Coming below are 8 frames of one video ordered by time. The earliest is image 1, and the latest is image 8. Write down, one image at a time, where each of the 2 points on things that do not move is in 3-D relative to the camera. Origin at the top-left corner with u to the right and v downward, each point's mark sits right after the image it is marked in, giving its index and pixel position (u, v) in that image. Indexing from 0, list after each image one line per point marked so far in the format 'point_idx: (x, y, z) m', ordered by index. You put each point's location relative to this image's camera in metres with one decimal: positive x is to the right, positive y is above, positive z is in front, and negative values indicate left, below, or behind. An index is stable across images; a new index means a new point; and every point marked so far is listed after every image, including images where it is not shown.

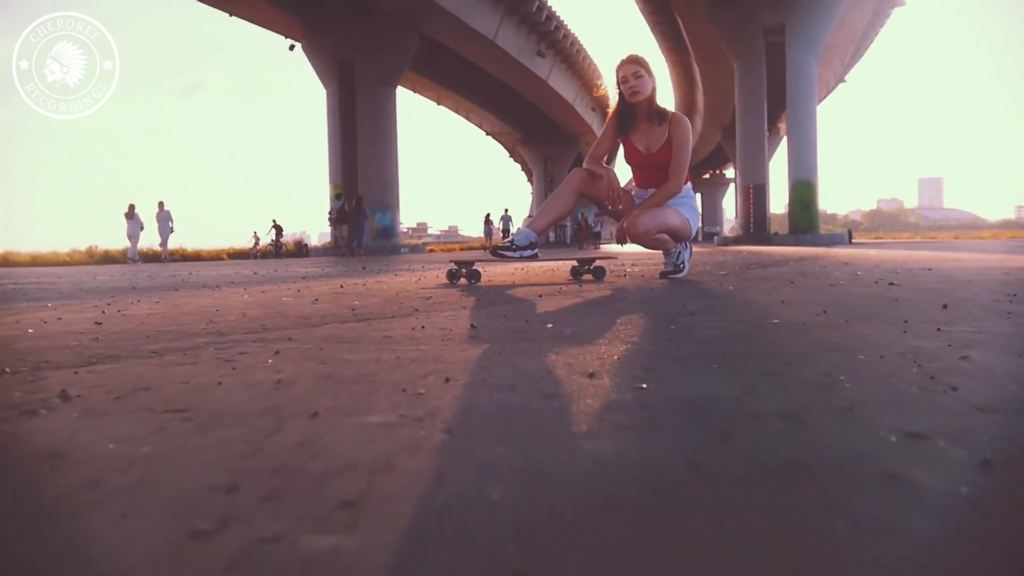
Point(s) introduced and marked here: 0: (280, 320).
0: (-1.0, -0.1, +3.7) m
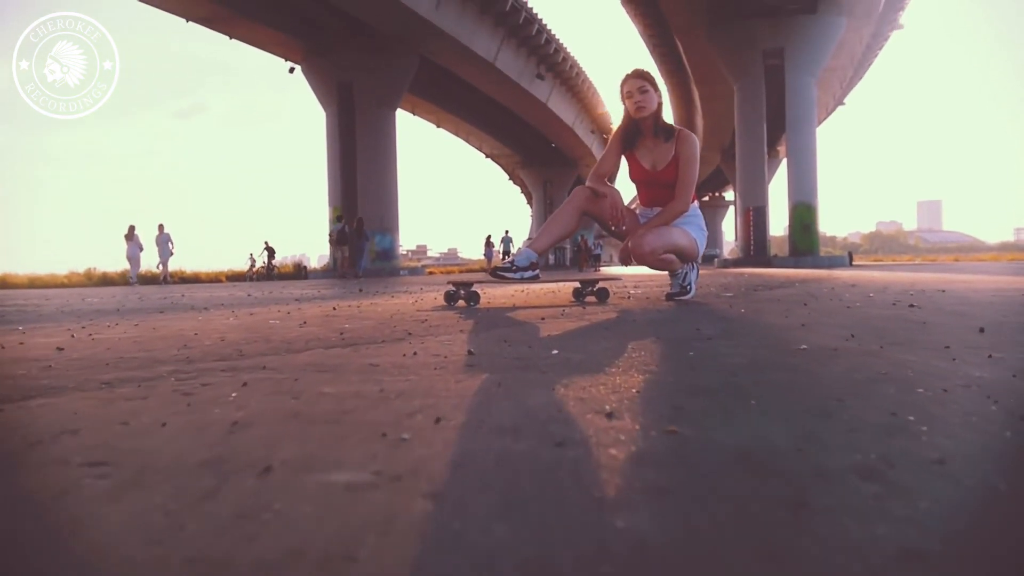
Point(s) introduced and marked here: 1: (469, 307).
0: (-1.0, -0.2, +3.3) m
1: (-0.3, -0.2, +6.8) m
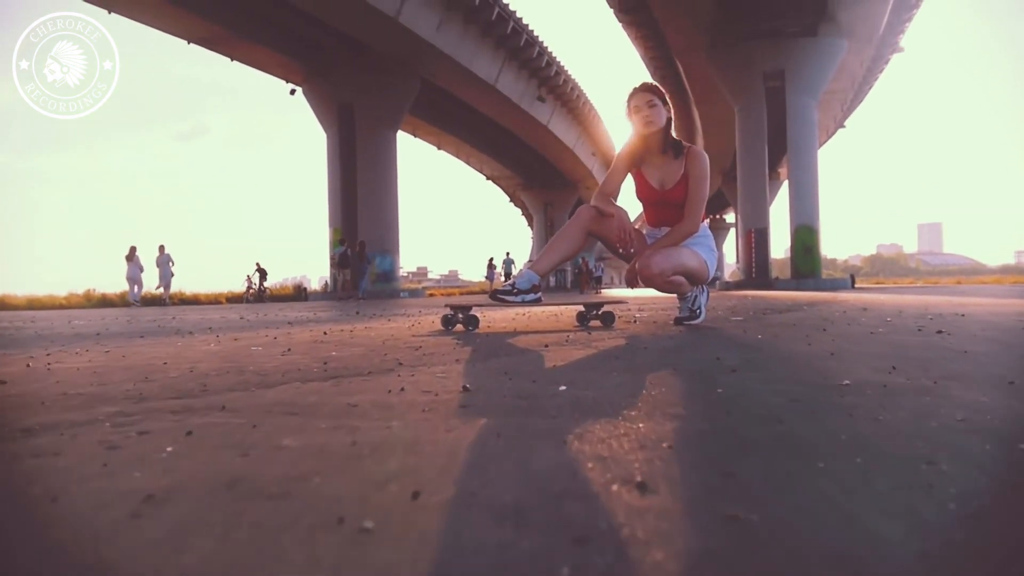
0: (-1.0, -0.3, +3.0) m
1: (-0.3, -0.3, +6.4) m
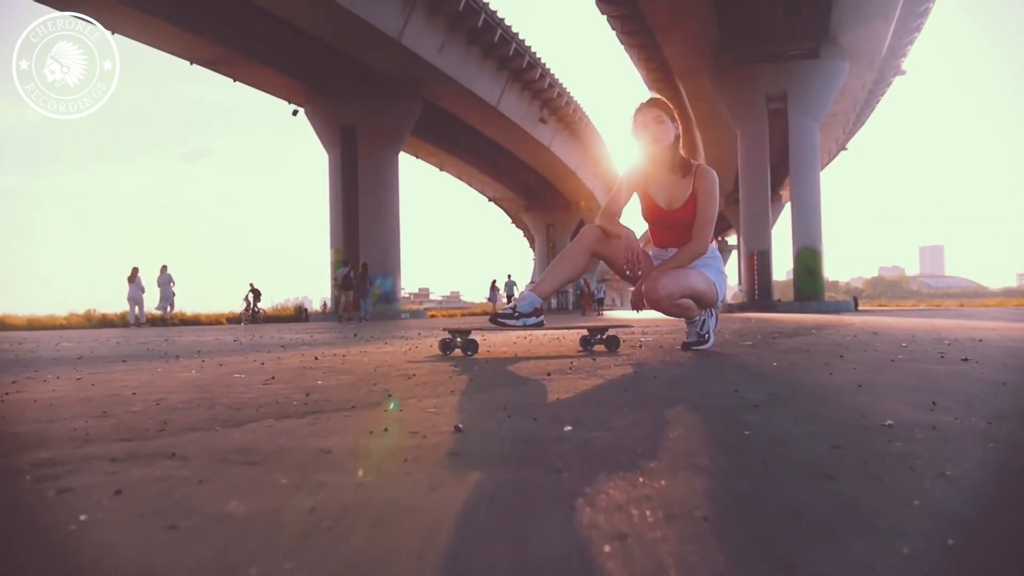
0: (-1.0, -0.4, +2.7) m
1: (-0.3, -0.5, +6.1) m
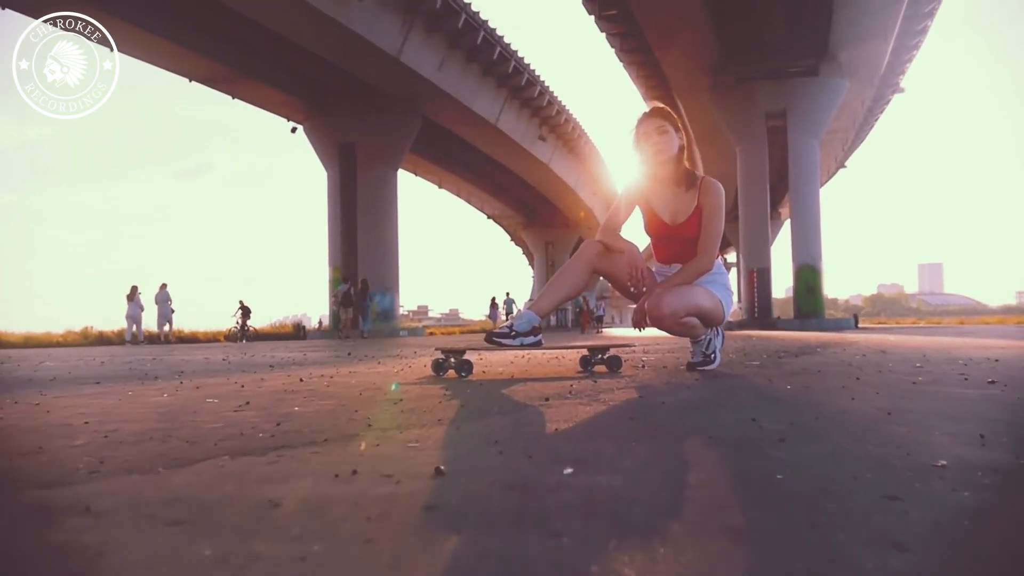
0: (-1.0, -0.4, +2.3) m
1: (-0.4, -0.6, +5.8) m
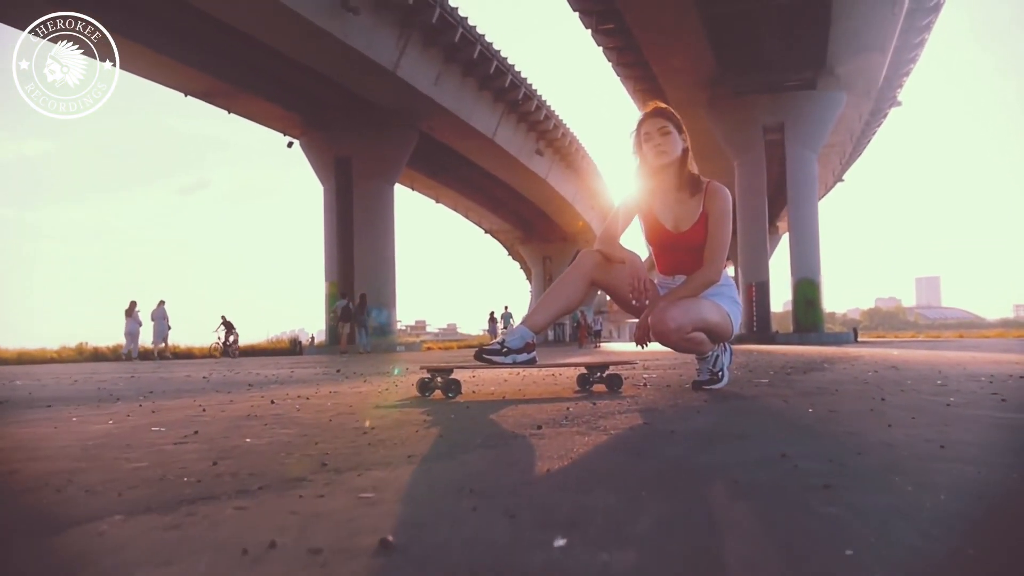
0: (-1.1, -0.5, +1.9) m
1: (-0.4, -0.7, +5.3) m
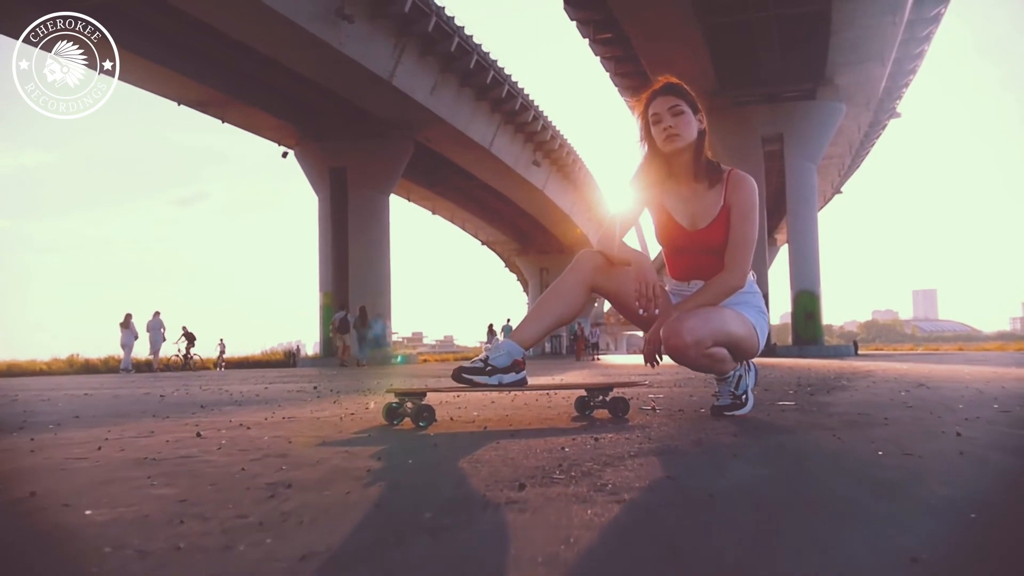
0: (-1.1, -0.5, +0.9) m
1: (-0.5, -0.7, +4.3) m
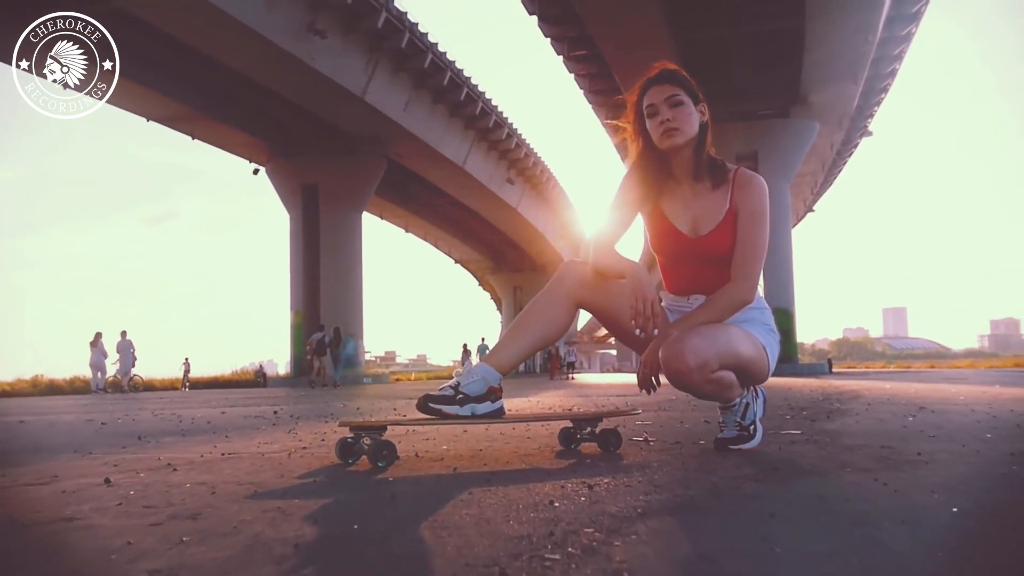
0: (-1.1, -0.4, +0.1) m
1: (-0.6, -0.8, +3.6) m
